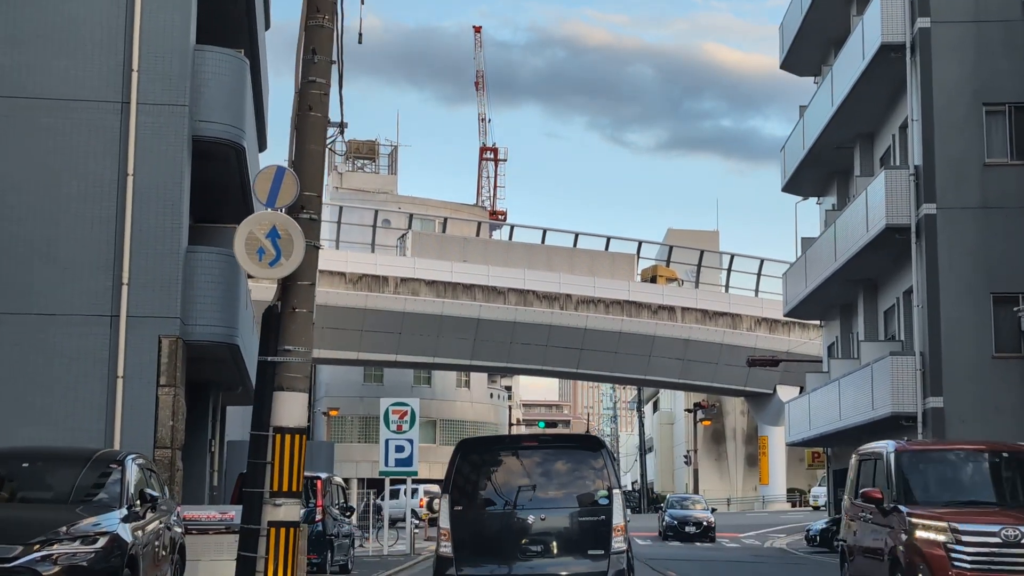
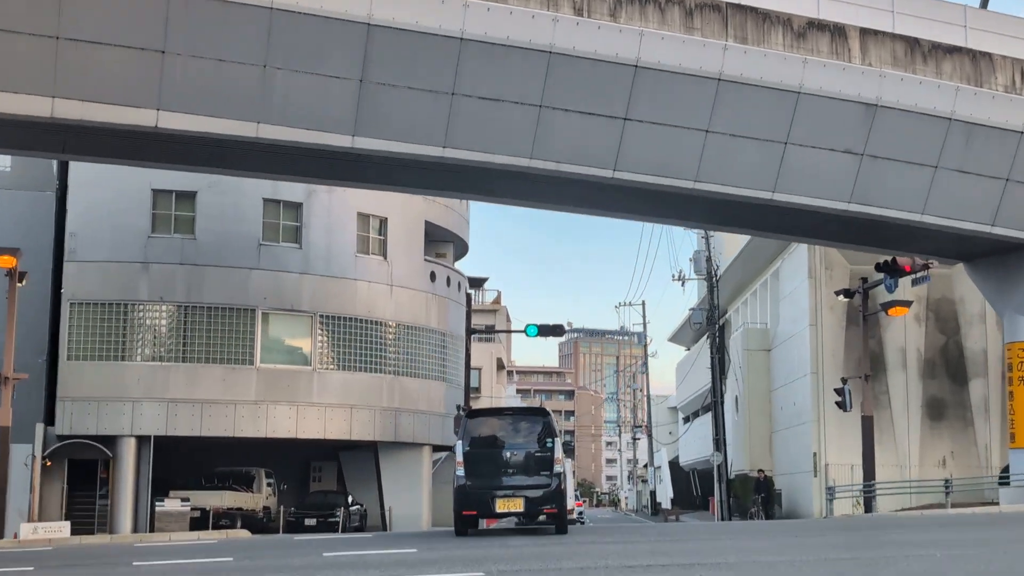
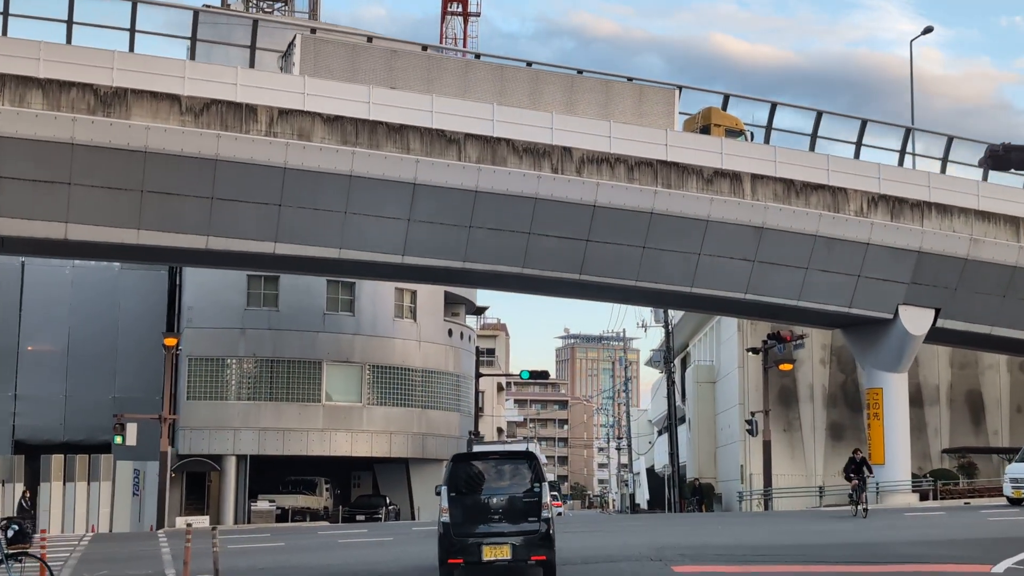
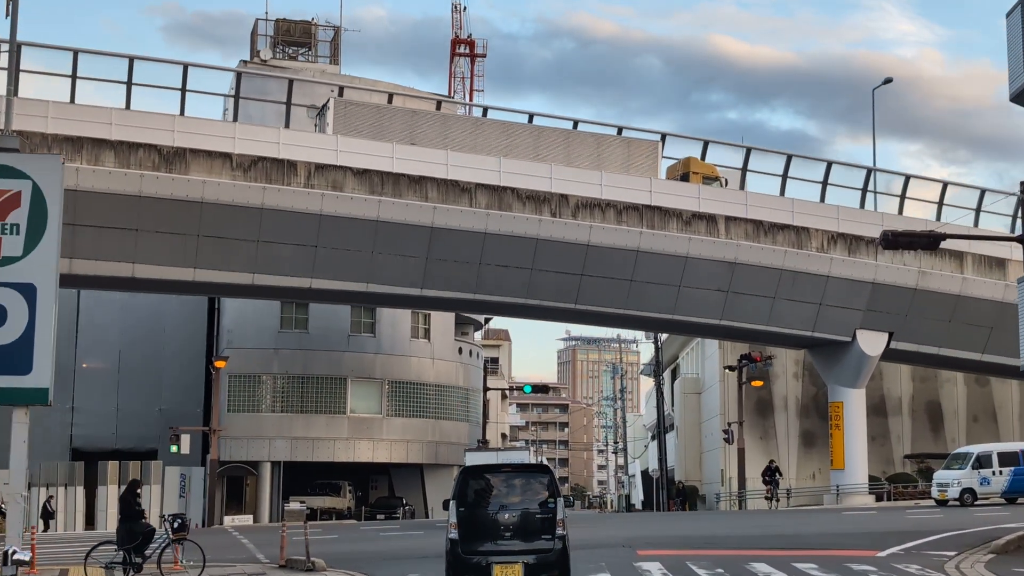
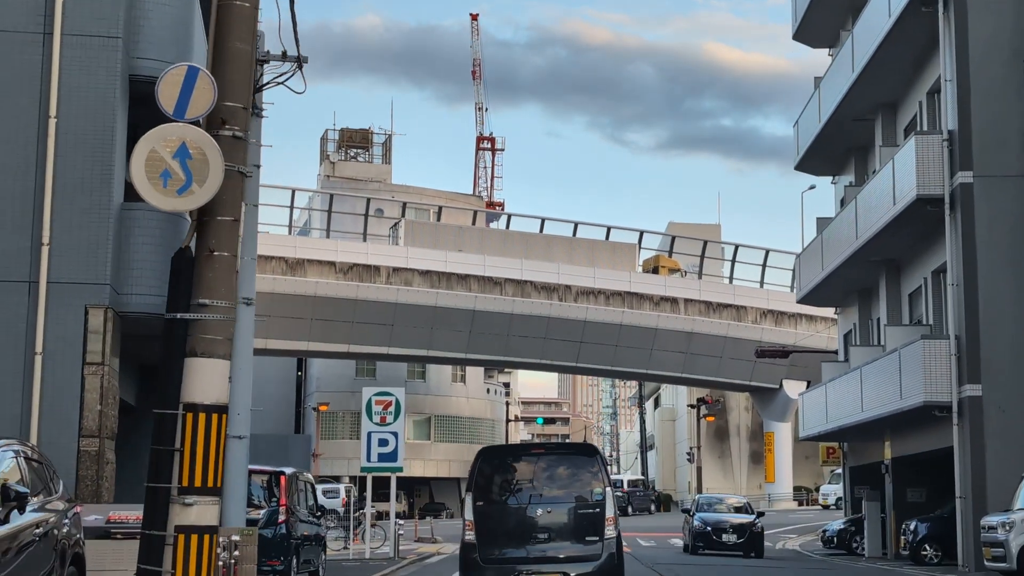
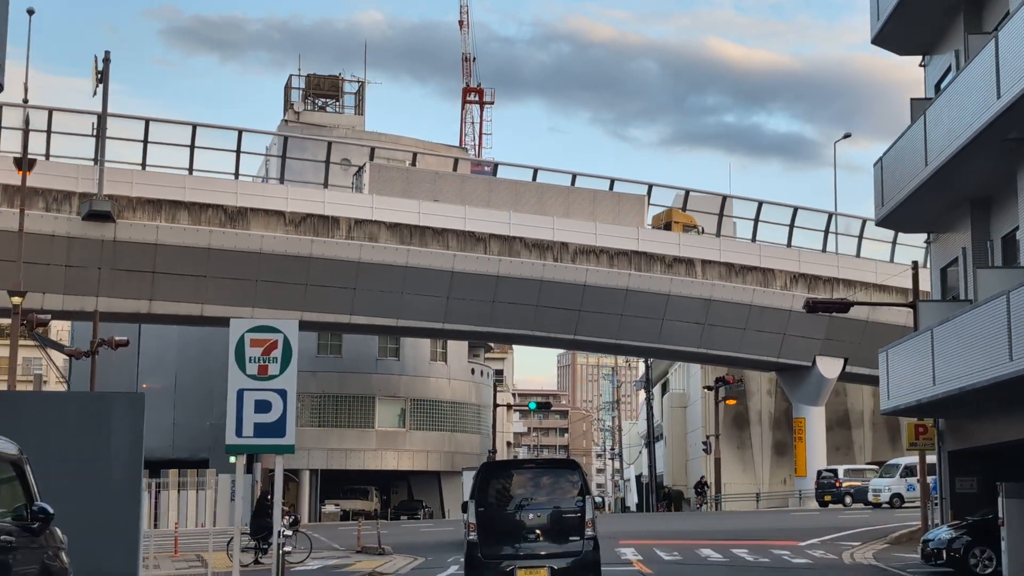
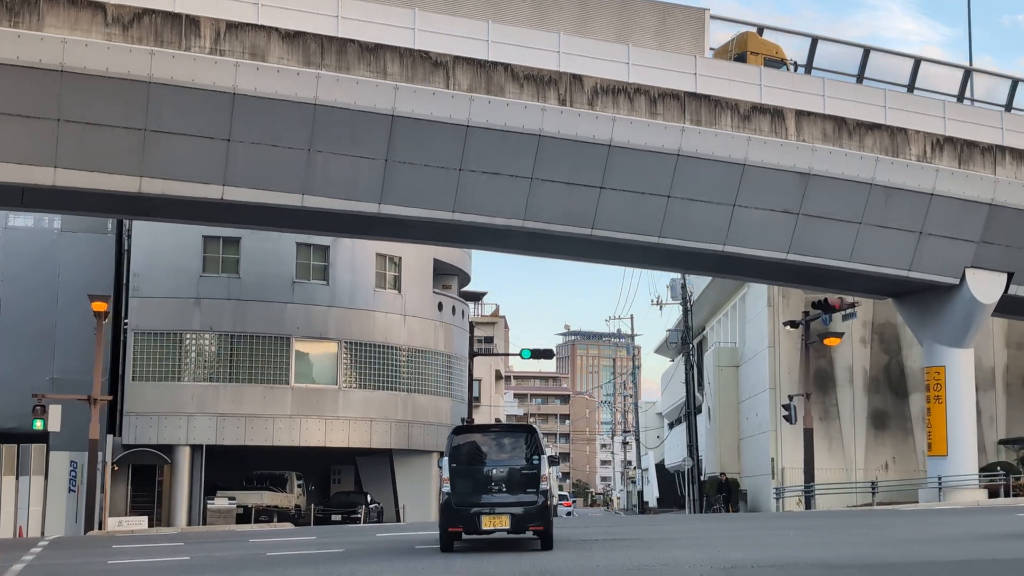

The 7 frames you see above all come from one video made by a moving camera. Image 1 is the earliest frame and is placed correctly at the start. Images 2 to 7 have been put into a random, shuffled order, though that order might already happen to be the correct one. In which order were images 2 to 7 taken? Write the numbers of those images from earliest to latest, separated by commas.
5, 6, 4, 3, 7, 2
